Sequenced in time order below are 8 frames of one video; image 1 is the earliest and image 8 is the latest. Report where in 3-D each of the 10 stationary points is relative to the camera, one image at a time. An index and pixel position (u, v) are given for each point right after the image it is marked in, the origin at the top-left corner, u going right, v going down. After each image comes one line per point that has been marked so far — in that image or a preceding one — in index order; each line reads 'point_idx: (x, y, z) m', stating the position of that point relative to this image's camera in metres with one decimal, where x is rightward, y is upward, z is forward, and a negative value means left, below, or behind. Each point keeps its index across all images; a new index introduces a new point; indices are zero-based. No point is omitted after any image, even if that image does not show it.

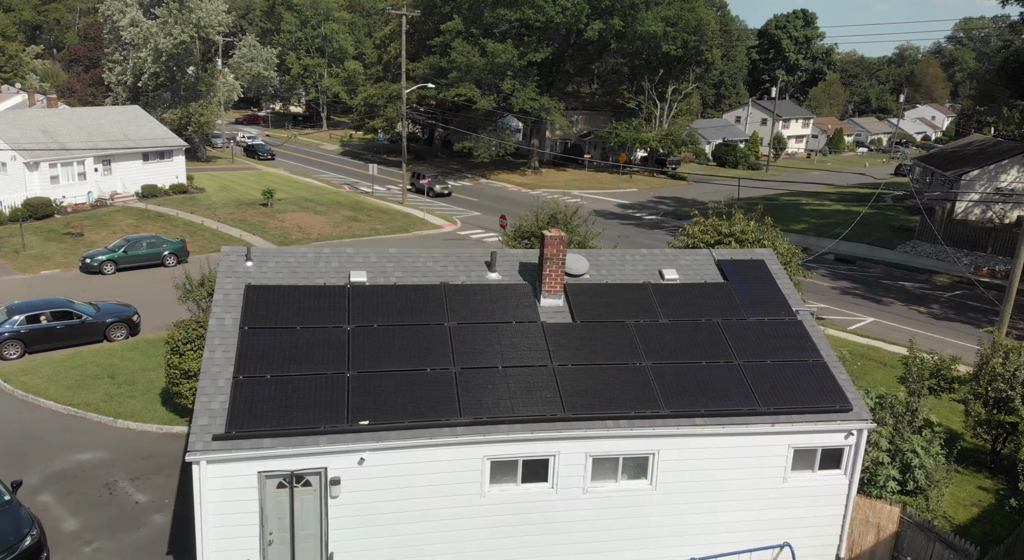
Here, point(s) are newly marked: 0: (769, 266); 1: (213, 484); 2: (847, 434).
0: (+4.7, +0.3, +14.0) m
1: (-3.7, -2.6, +9.8) m
2: (+5.1, -2.3, +11.6) m
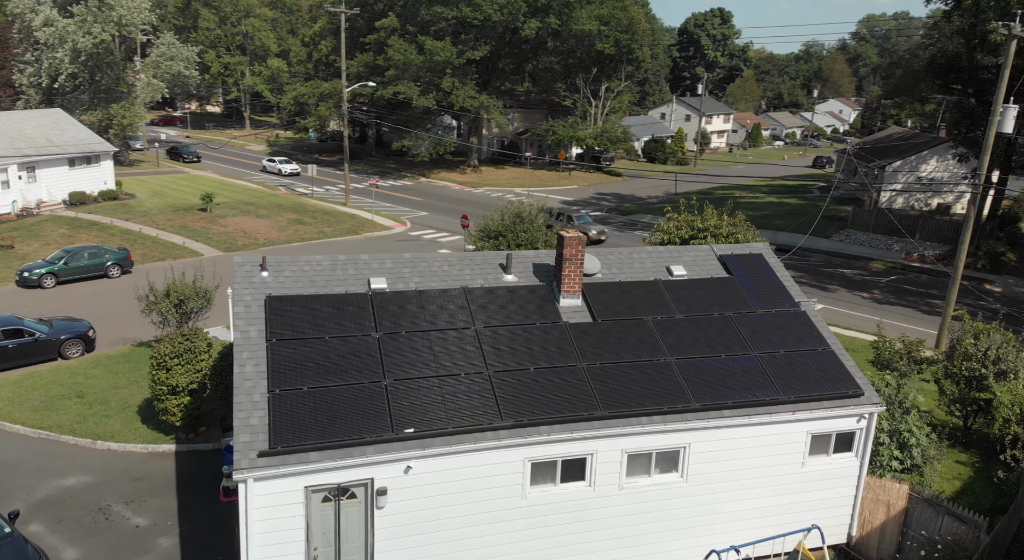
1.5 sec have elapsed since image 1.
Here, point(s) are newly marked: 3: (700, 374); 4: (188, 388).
0: (+4.8, +0.4, +14.5) m
1: (-3.1, -2.7, +9.5) m
2: (+5.5, -2.2, +12.2) m
3: (+2.9, -1.4, +11.9) m
4: (-6.7, -2.2, +16.0) m
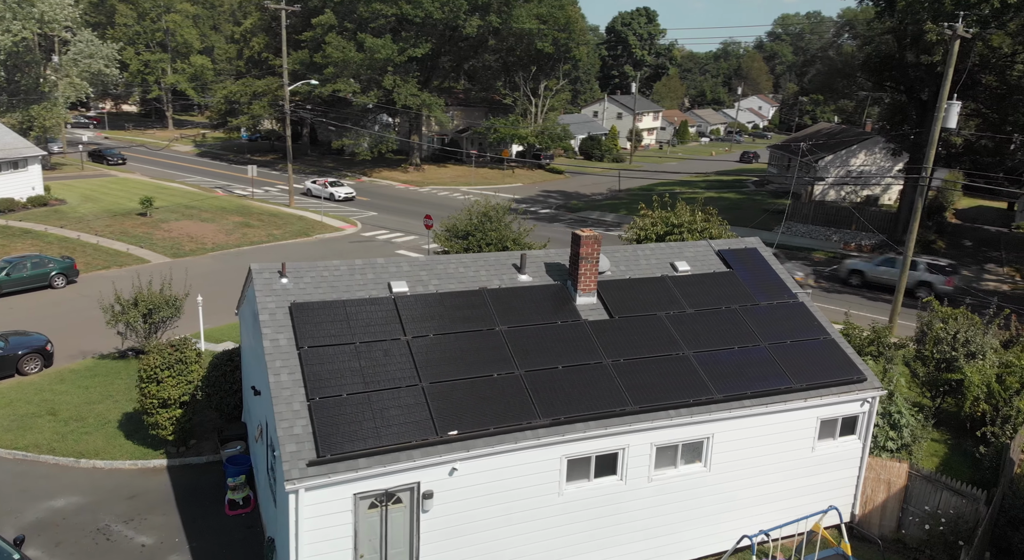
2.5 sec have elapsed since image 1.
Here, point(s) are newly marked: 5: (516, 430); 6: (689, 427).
0: (+4.8, +0.5, +15.0) m
1: (-2.4, -2.8, +9.4) m
2: (+5.8, -2.0, +12.8) m
3: (+3.3, -1.4, +12.3) m
4: (-6.7, -2.4, +15.5) m
5: (+0.1, -2.0, +10.4) m
6: (+2.7, -2.2, +11.5) m
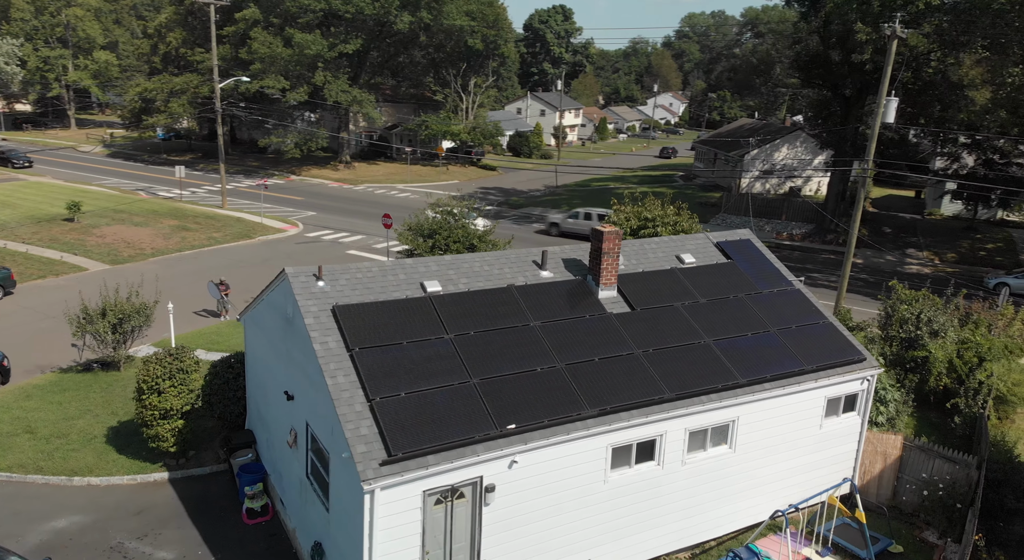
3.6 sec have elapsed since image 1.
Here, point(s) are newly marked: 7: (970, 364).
0: (+5.0, +0.7, +15.8) m
1: (-1.5, -2.8, +9.4) m
2: (+6.3, -1.8, +13.8) m
3: (+3.8, -1.2, +12.9) m
4: (-6.4, -2.5, +15.0) m
5: (+0.8, -2.0, +10.8) m
6: (+3.2, -2.1, +12.1) m
7: (+10.4, -1.9, +17.6) m
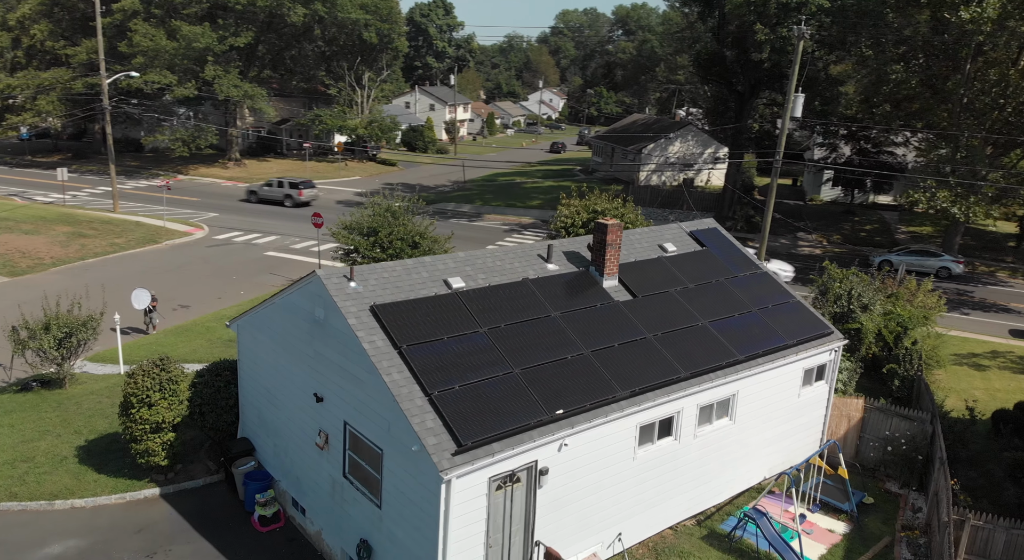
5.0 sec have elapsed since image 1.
0: (+4.6, +1.1, +17.1) m
1: (-0.7, -2.8, +9.8) m
2: (+6.3, -1.4, +15.3) m
3: (+3.9, -0.9, +14.0) m
4: (-6.4, -2.7, +14.5) m
5: (+1.4, -1.8, +11.4) m
6: (+3.6, -1.8, +13.2) m
7: (+9.8, -1.4, +19.7) m
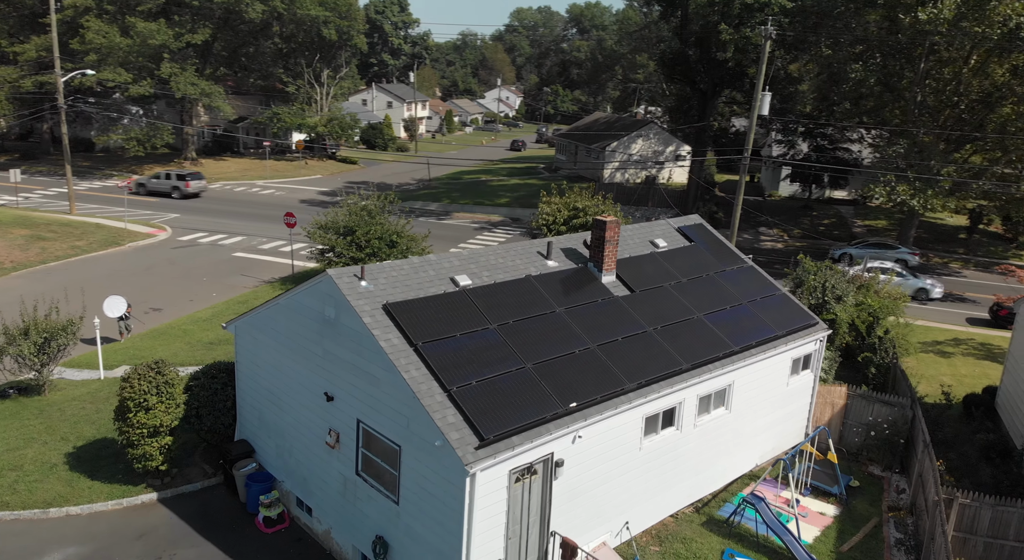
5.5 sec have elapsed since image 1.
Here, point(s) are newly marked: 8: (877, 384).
0: (+4.4, +1.2, +17.5) m
1: (-0.4, -2.7, +10.0) m
2: (+6.2, -1.3, +15.8) m
3: (+3.9, -0.8, +14.5) m
4: (-6.4, -2.7, +14.3) m
5: (+1.6, -1.8, +11.7) m
6: (+3.7, -1.7, +13.6) m
7: (+9.5, -1.1, +20.5) m
8: (+9.2, -2.7, +19.5) m
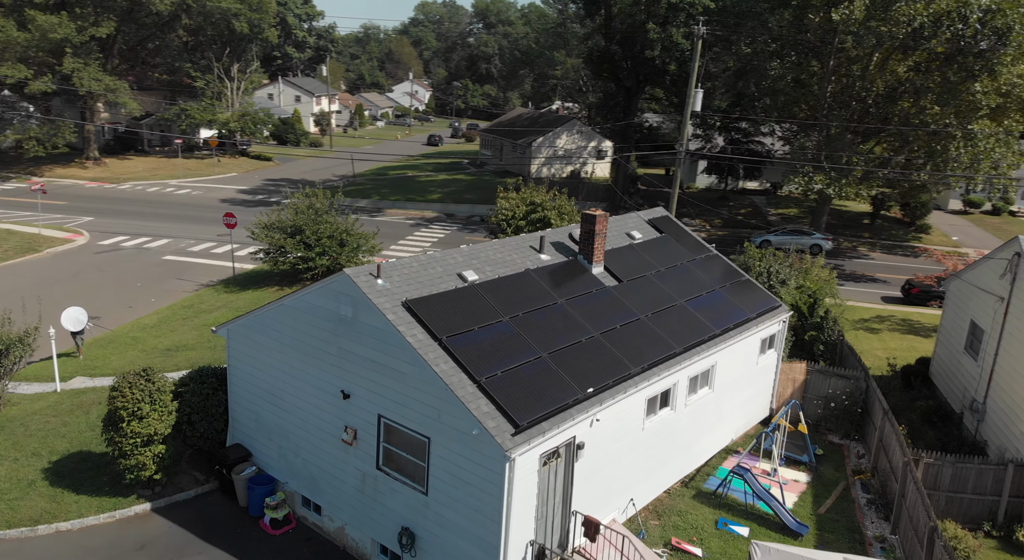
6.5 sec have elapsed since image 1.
0: (+3.8, +1.5, +18.5) m
1: (+0.1, -2.7, +10.4) m
2: (+5.9, -0.9, +17.0) m
3: (+3.8, -0.6, +15.4) m
4: (-6.4, -2.8, +14.1) m
5: (+1.8, -1.6, +12.4) m
6: (+3.7, -1.5, +14.5) m
7: (+8.6, -0.7, +22.0) m
8: (+8.5, -2.2, +21.1) m
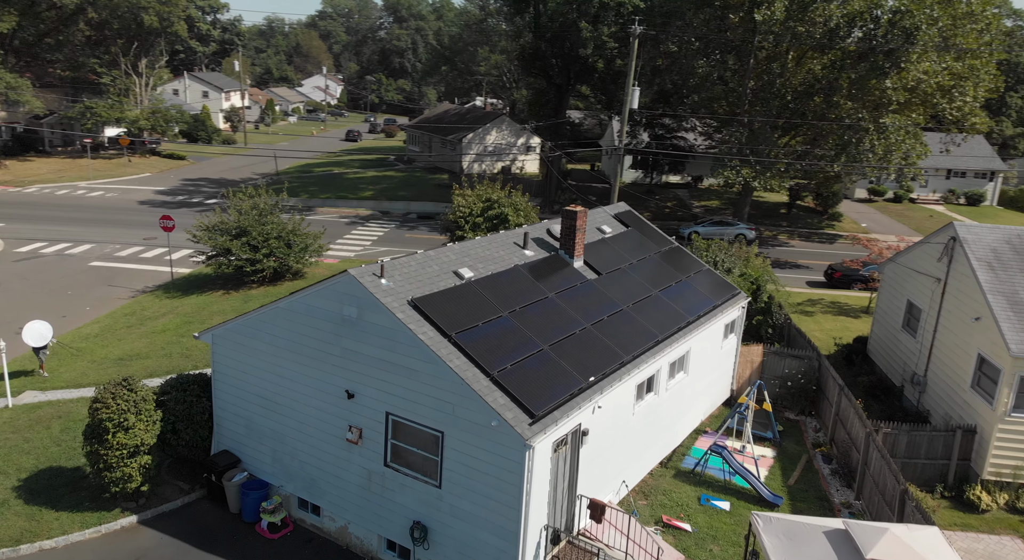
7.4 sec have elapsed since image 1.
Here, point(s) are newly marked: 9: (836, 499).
0: (+3.0, +1.7, +19.2) m
1: (+0.4, -2.6, +10.9) m
2: (+5.3, -0.7, +18.1) m
3: (+3.4, -0.4, +16.2) m
4: (-6.5, -2.9, +13.8) m
5: (+1.8, -1.5, +13.0) m
6: (+3.4, -1.3, +15.3) m
7: (+7.4, -0.3, +23.3) m
8: (+7.5, -1.9, +22.4) m
9: (+6.3, -4.3, +15.0) m
